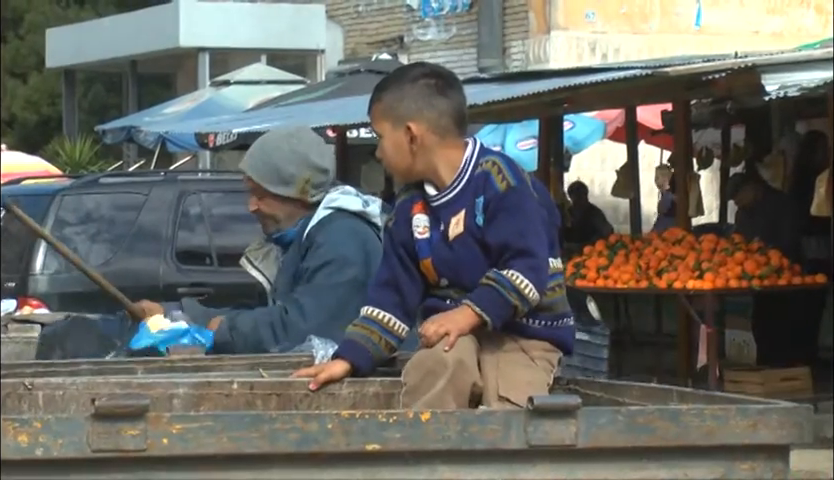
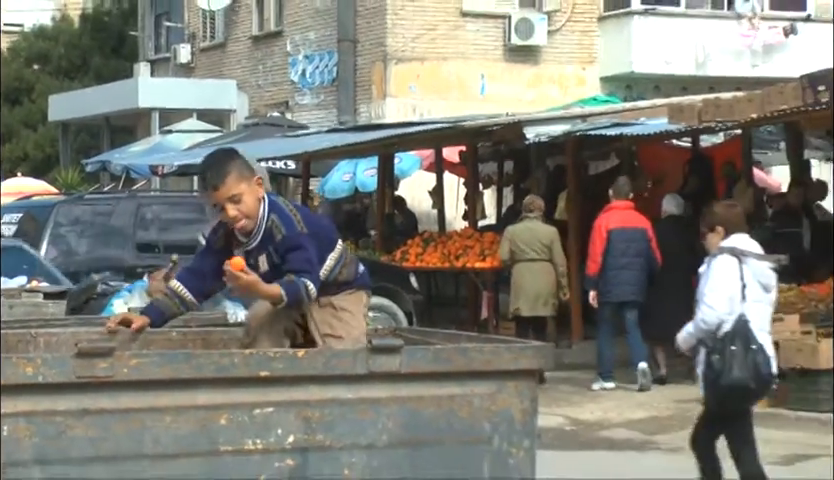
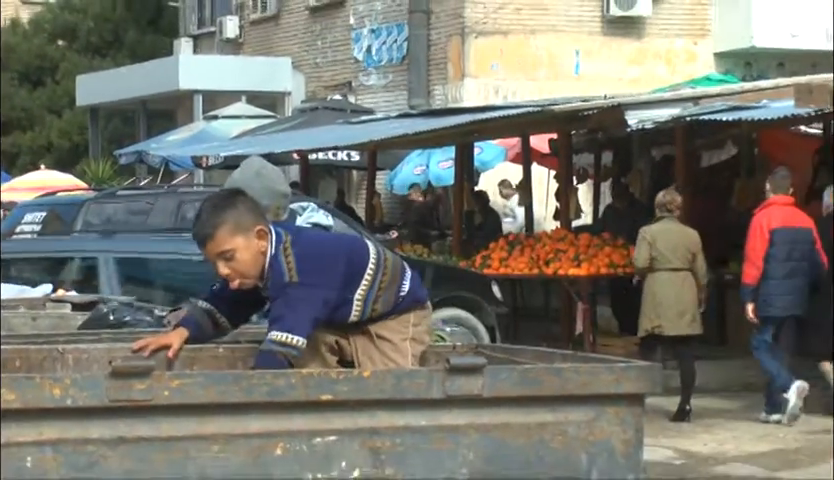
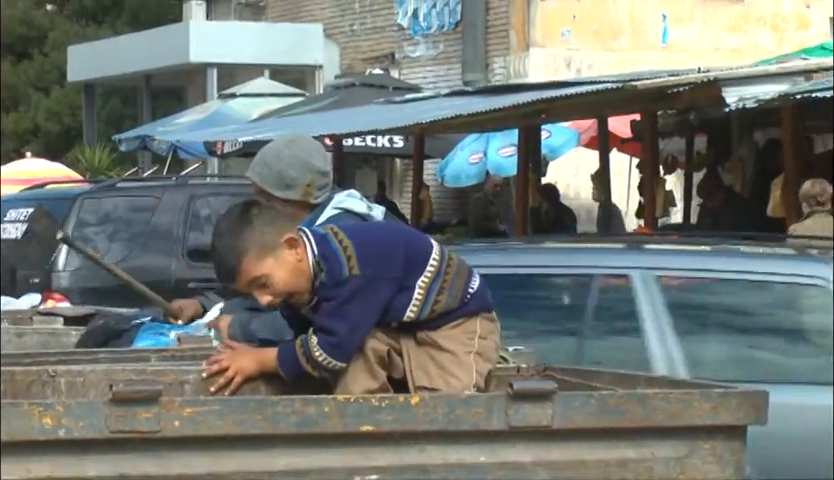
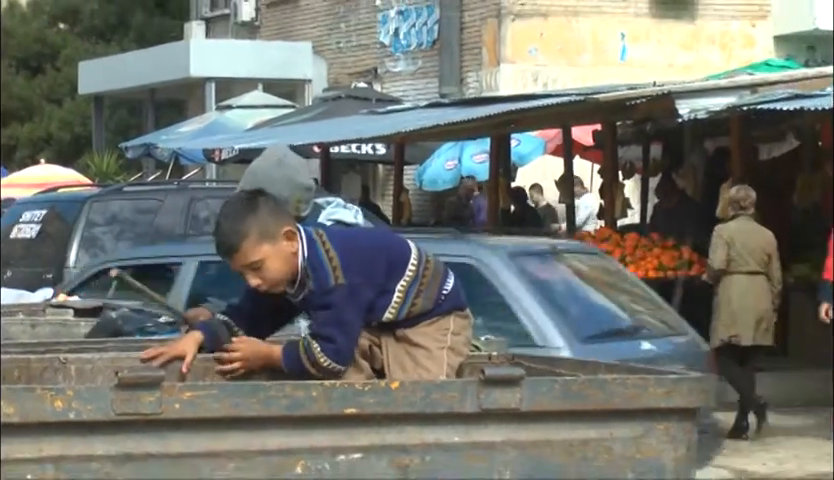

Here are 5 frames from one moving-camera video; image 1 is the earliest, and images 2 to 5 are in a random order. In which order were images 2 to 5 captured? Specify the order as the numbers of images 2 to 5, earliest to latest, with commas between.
4, 5, 3, 2
